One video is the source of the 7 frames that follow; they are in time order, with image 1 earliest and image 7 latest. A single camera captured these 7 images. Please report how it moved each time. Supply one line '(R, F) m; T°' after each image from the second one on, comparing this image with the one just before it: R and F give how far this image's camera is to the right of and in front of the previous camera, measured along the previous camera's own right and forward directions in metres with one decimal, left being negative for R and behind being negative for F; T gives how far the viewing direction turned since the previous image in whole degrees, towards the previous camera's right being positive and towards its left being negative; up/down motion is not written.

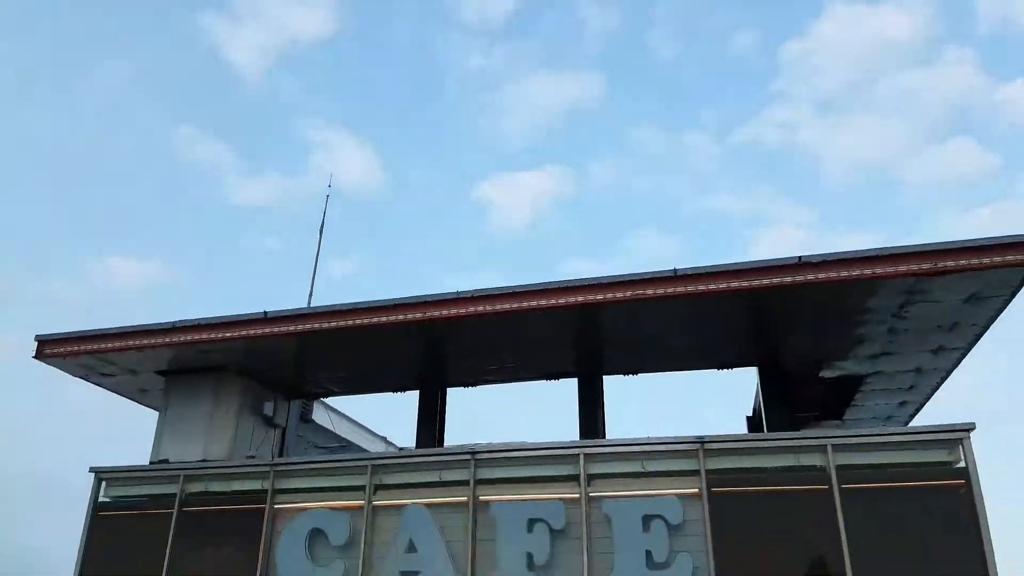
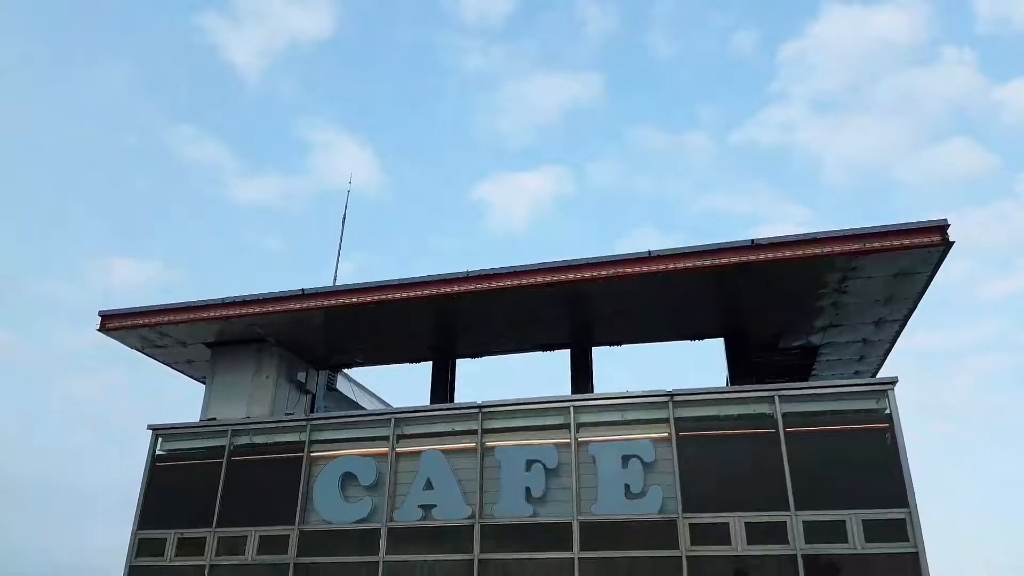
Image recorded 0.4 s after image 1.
(0.0, -2.1) m; 0°
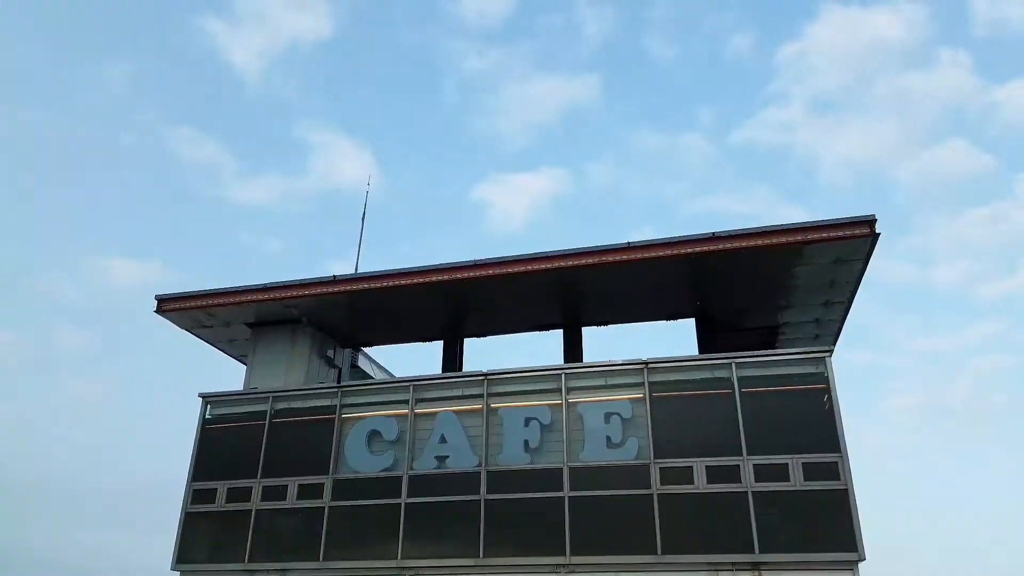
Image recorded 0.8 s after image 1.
(0.0, -2.4) m; 0°
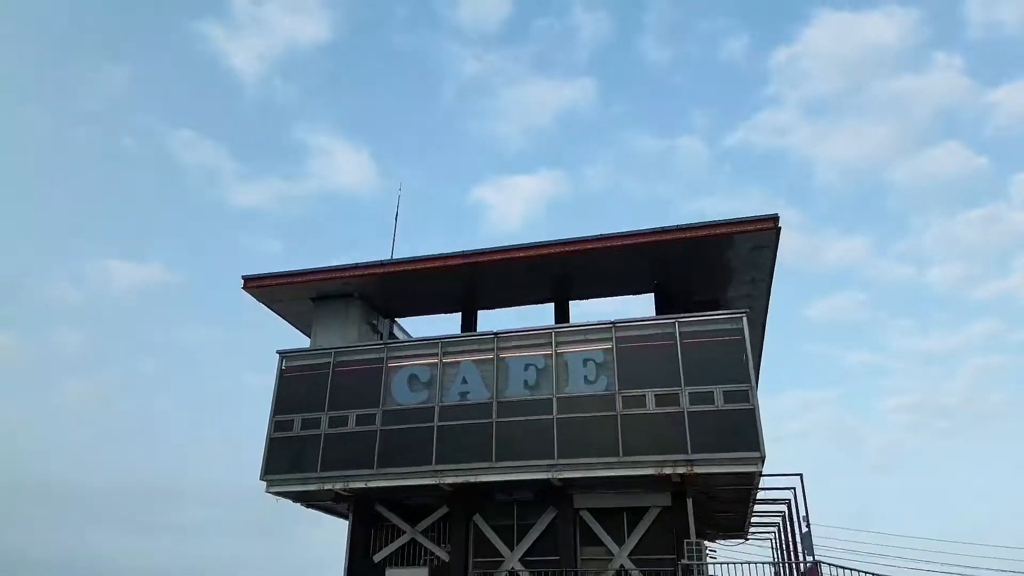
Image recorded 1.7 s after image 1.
(-0.2, -5.5) m; 0°
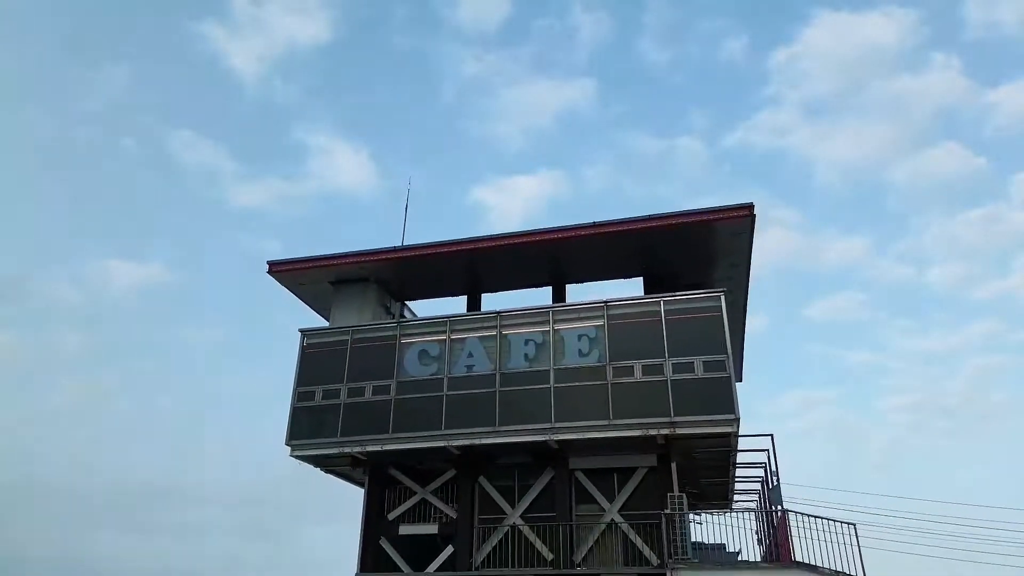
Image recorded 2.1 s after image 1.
(-0.1, -2.2) m; 0°
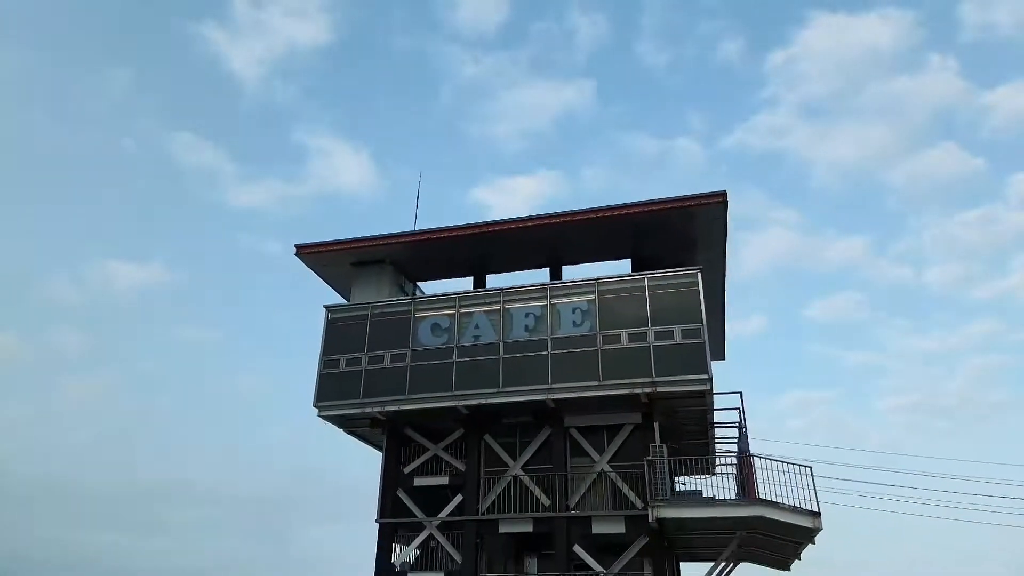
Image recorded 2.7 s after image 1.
(-0.1, -3.1) m; 0°
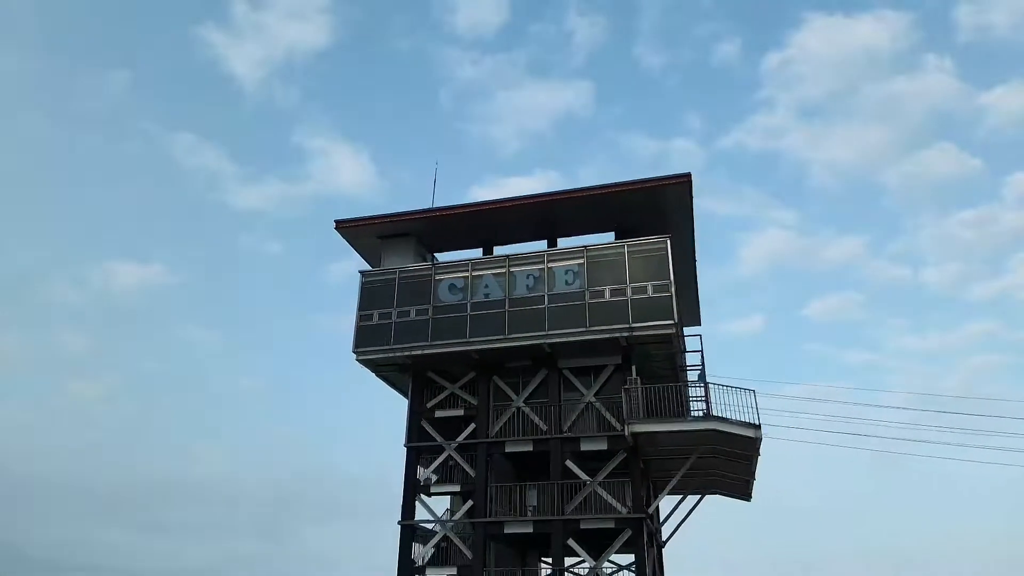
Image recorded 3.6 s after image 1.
(-0.2, -5.7) m; 0°
